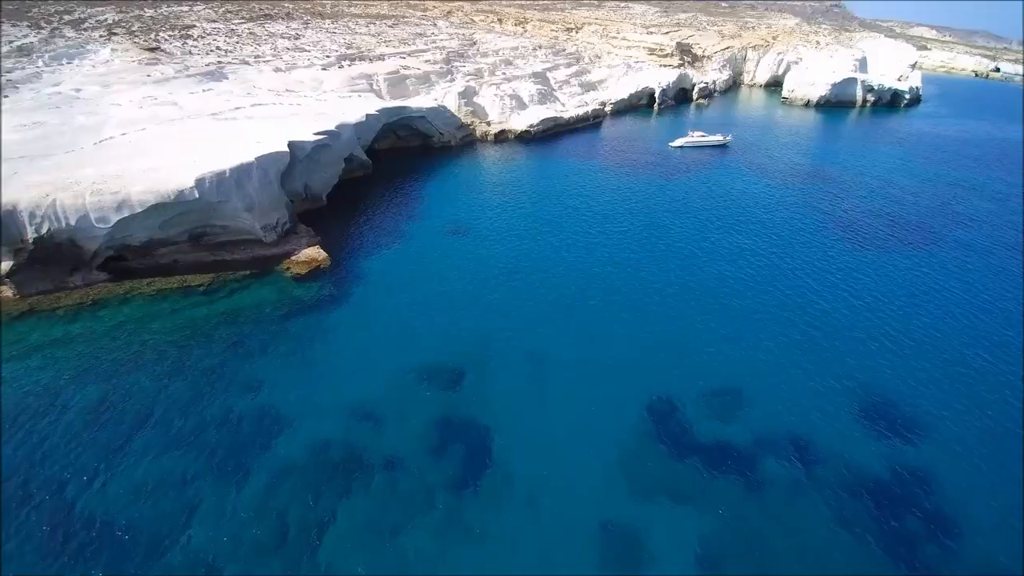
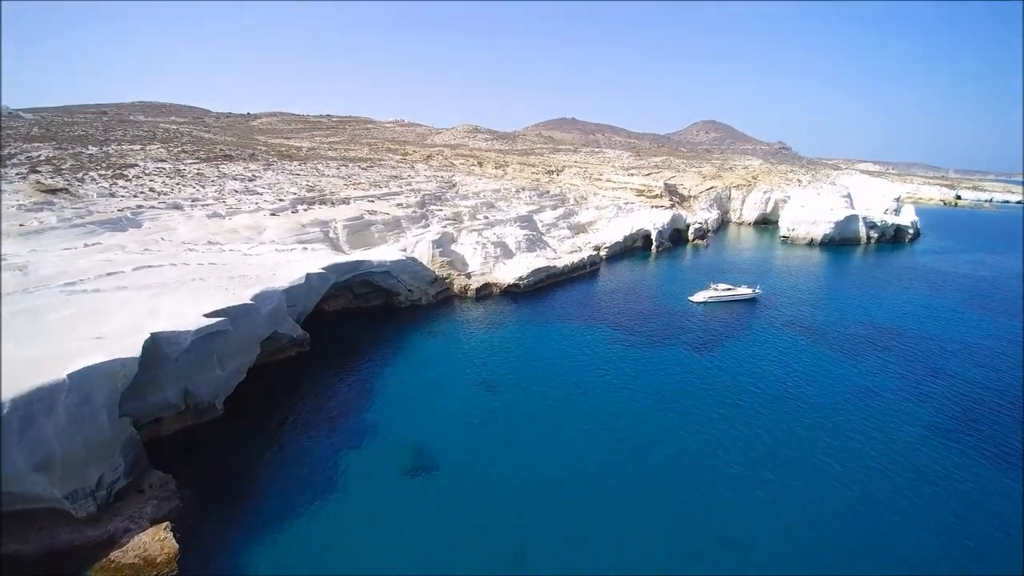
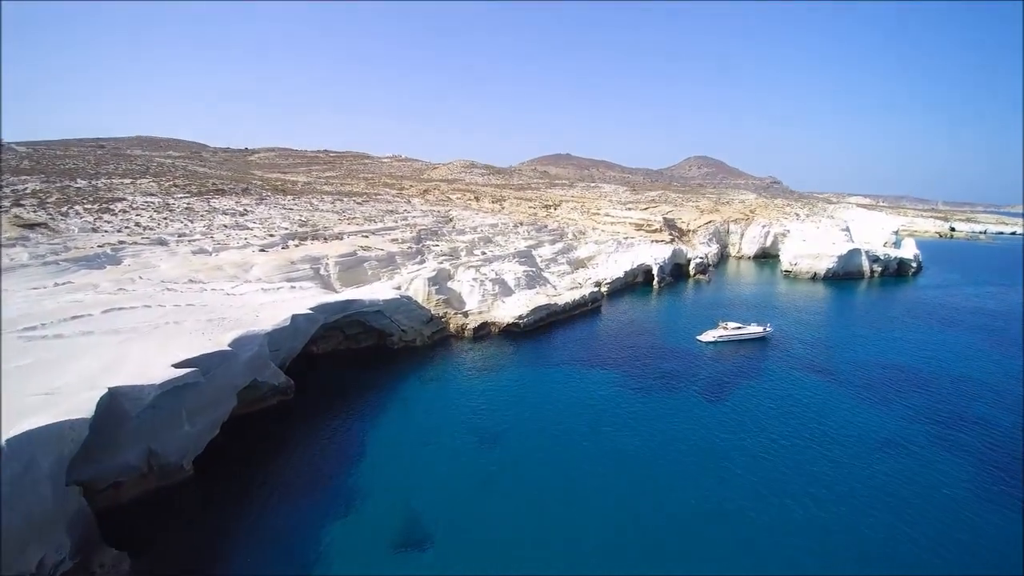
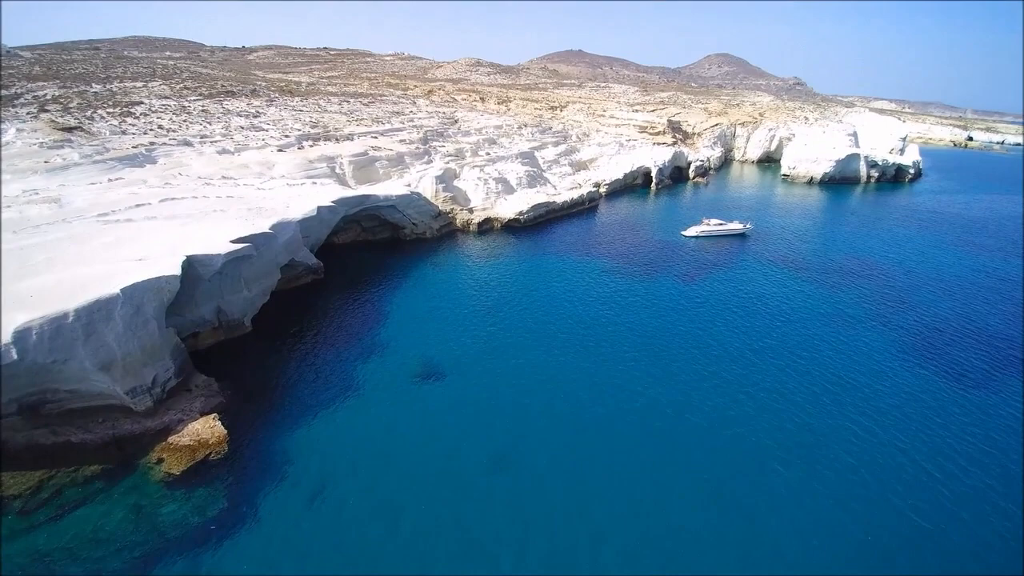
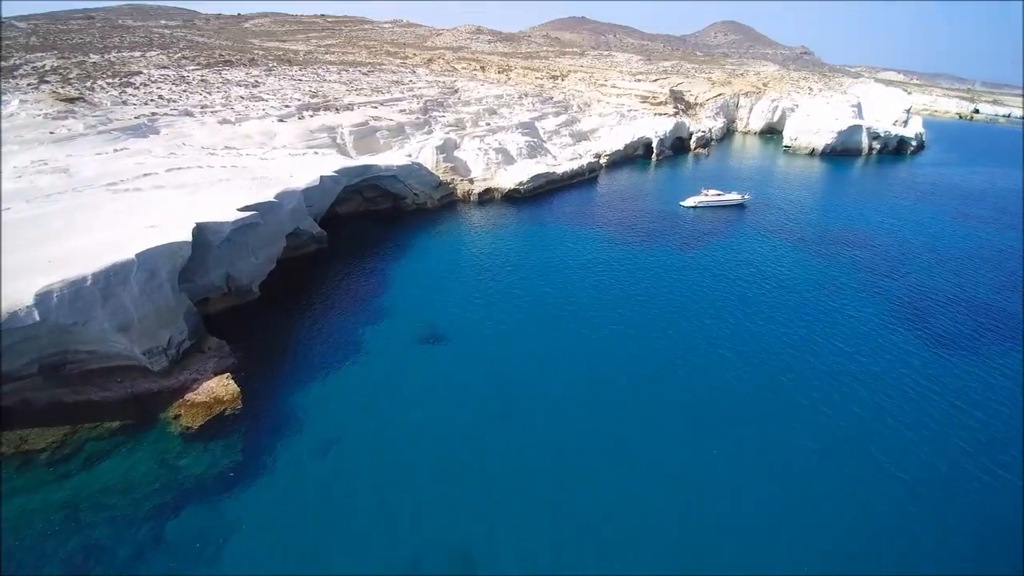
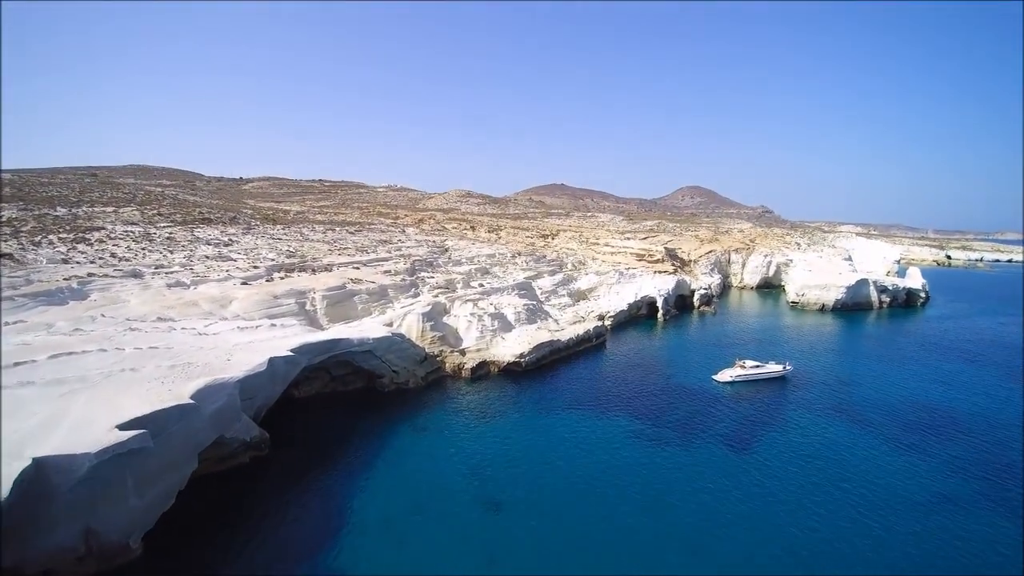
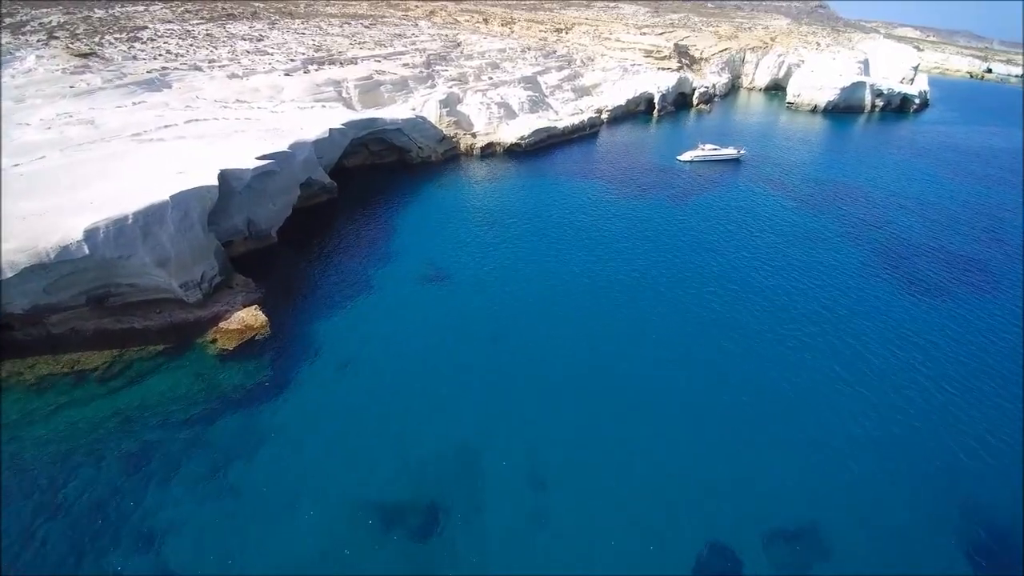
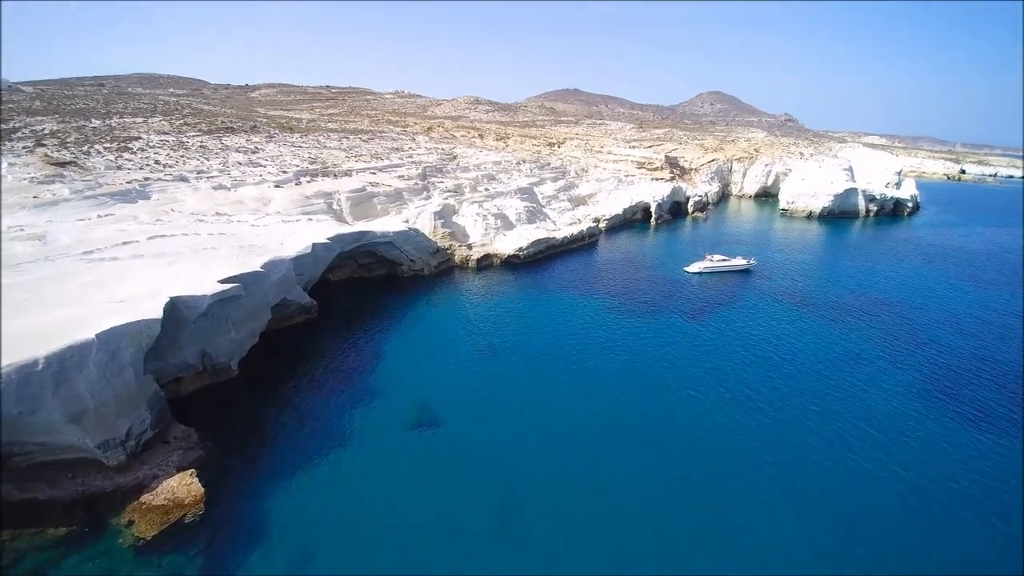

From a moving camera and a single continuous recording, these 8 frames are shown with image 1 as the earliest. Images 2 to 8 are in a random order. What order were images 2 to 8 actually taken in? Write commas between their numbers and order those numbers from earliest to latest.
7, 5, 4, 8, 2, 3, 6
